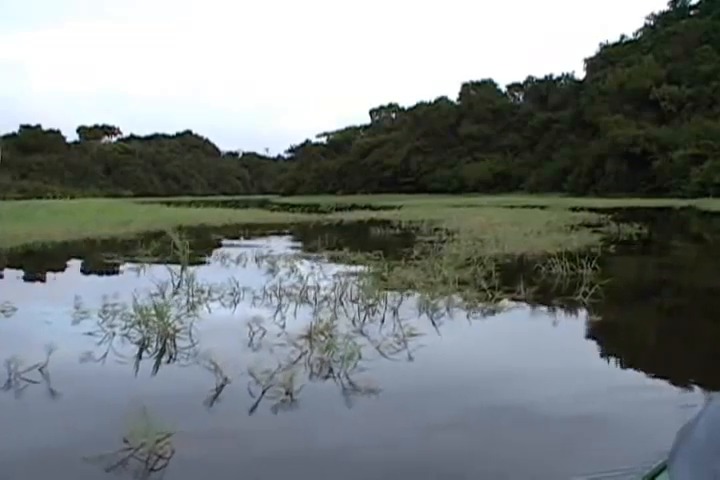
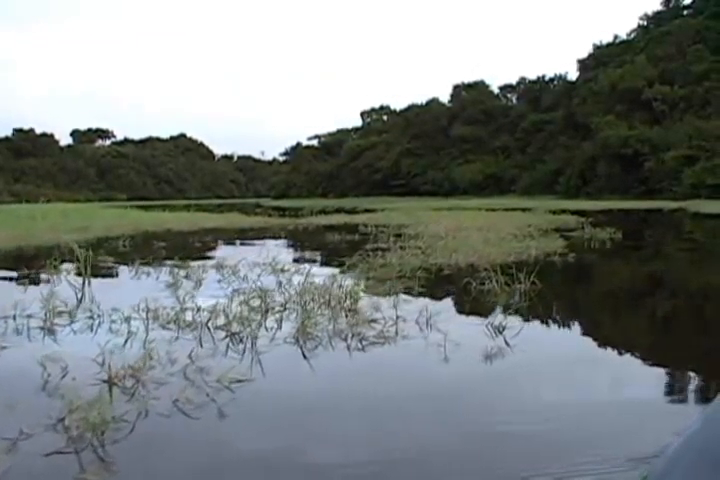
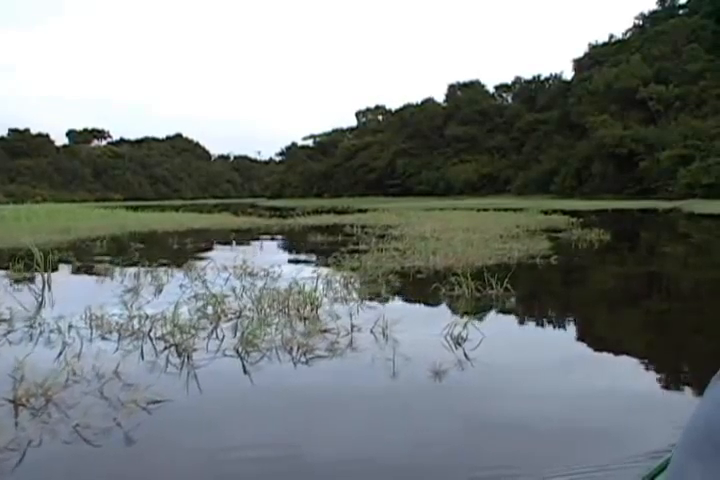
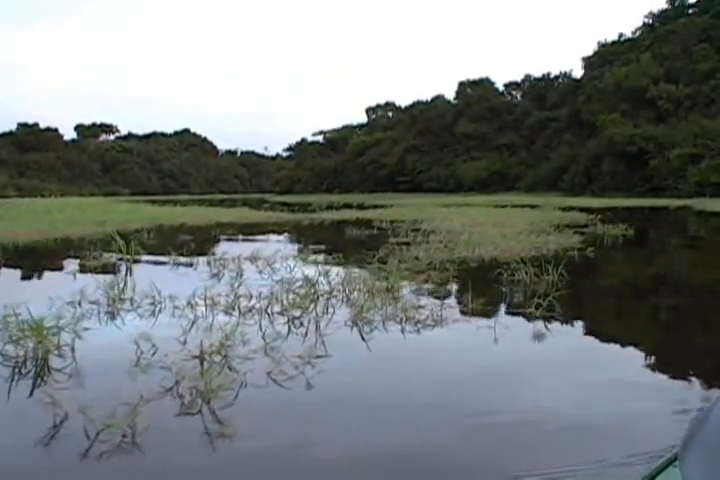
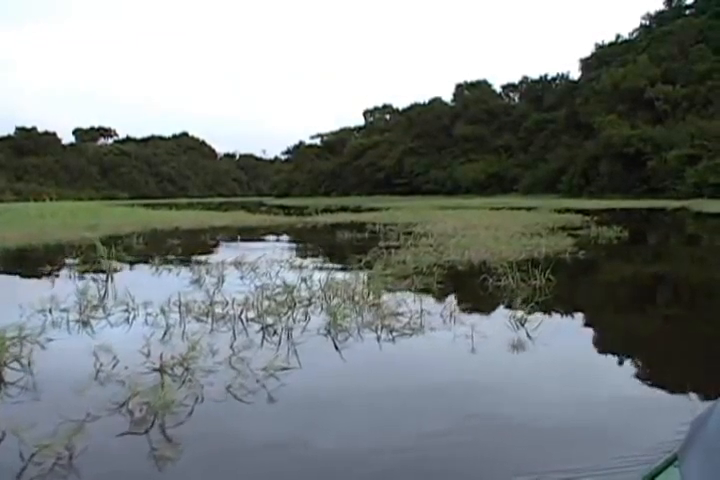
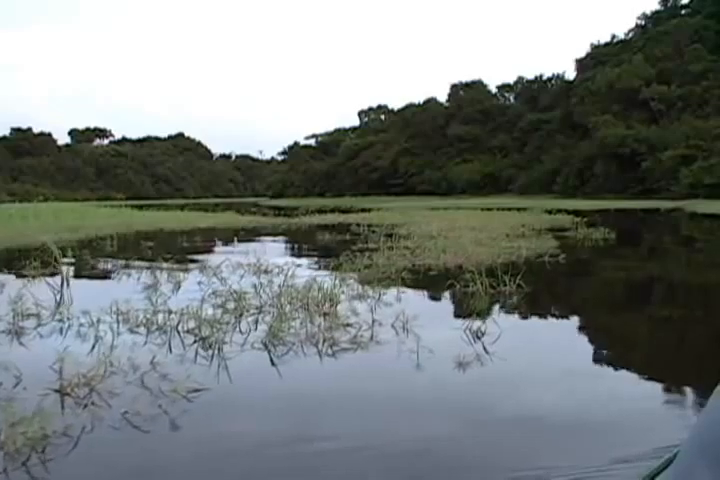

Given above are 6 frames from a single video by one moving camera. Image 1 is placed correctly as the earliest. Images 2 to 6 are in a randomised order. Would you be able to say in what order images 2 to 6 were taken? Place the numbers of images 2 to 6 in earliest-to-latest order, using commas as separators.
4, 5, 2, 6, 3
